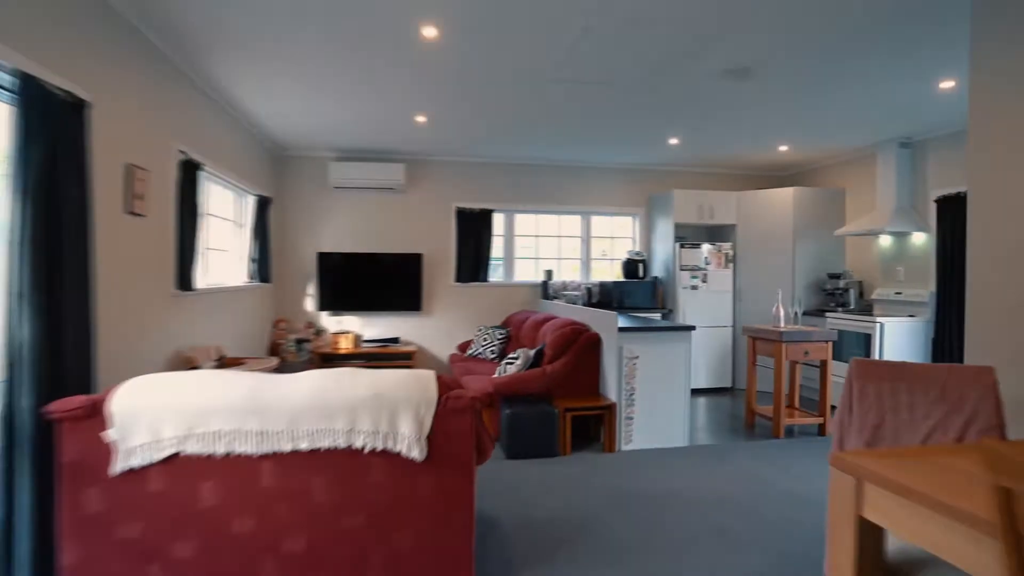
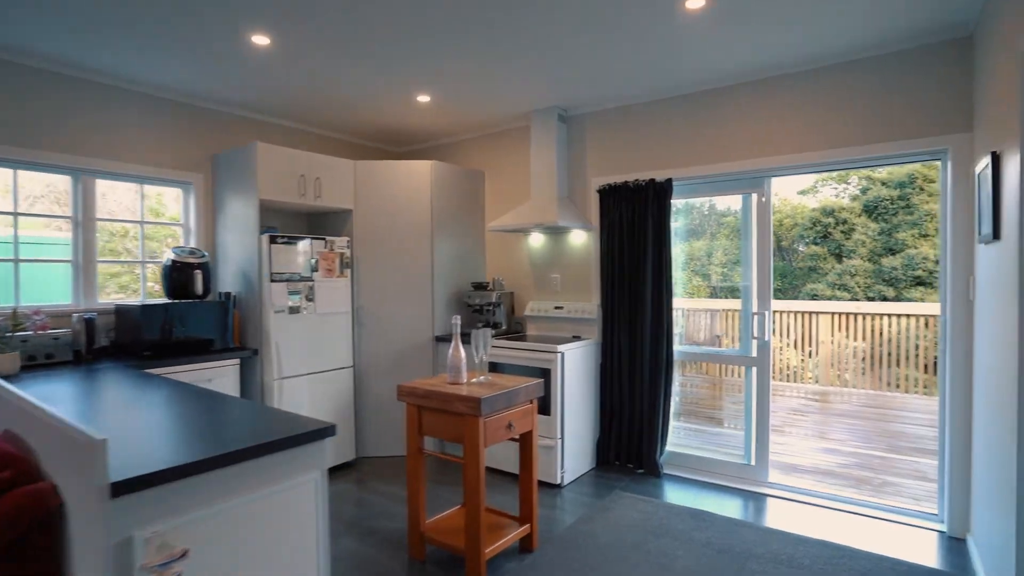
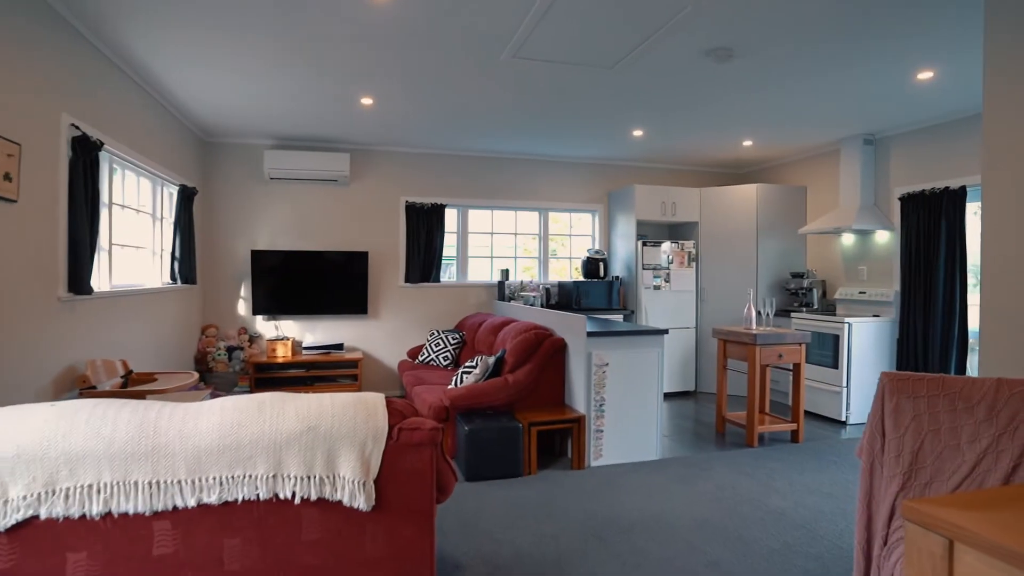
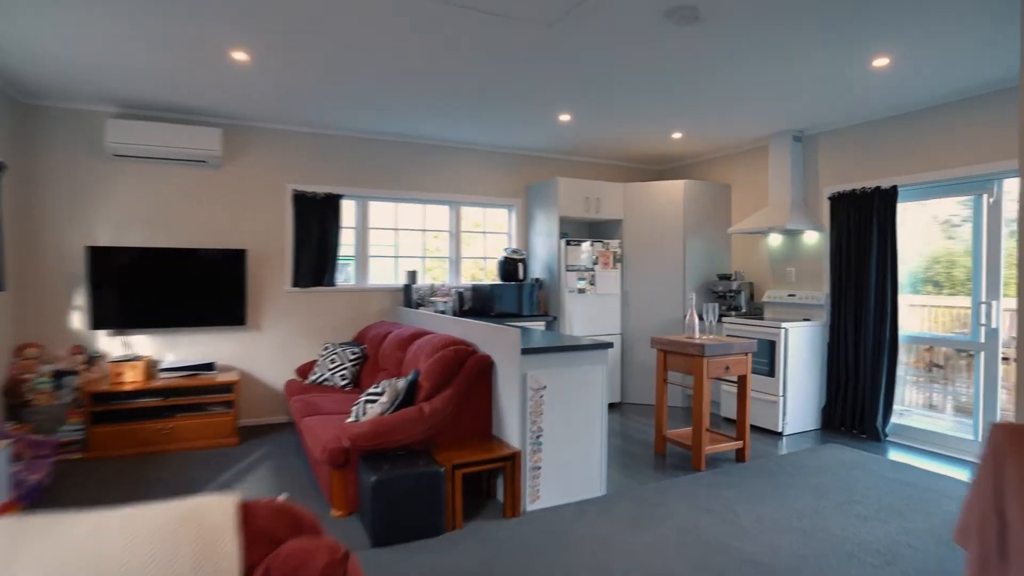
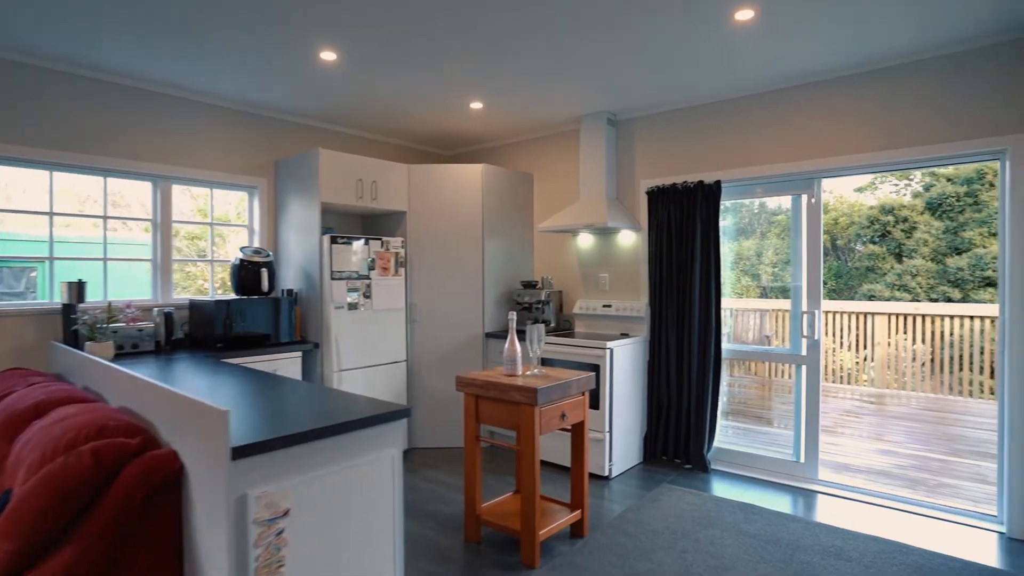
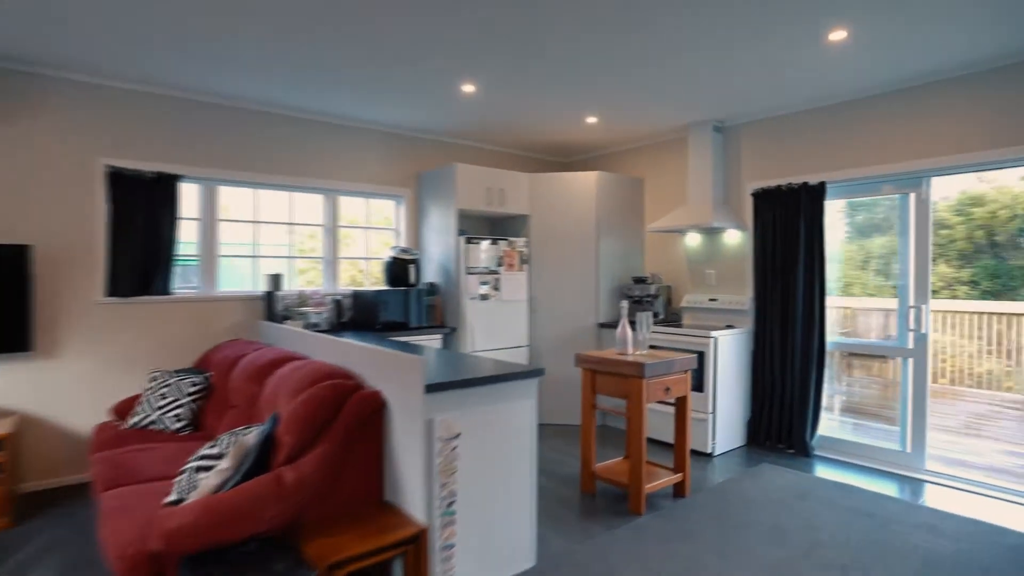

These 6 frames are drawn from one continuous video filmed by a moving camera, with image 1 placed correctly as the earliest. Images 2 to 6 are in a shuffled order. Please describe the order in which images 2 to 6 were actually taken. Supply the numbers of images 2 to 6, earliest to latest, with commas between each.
3, 4, 6, 5, 2
